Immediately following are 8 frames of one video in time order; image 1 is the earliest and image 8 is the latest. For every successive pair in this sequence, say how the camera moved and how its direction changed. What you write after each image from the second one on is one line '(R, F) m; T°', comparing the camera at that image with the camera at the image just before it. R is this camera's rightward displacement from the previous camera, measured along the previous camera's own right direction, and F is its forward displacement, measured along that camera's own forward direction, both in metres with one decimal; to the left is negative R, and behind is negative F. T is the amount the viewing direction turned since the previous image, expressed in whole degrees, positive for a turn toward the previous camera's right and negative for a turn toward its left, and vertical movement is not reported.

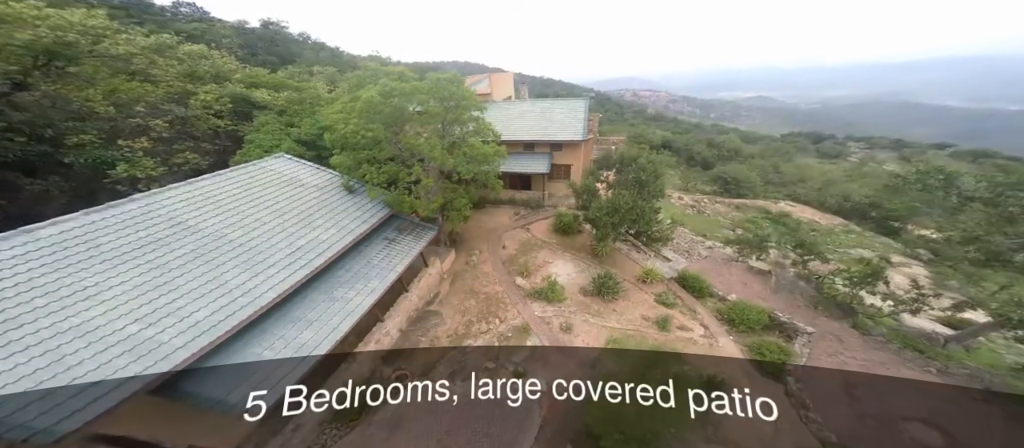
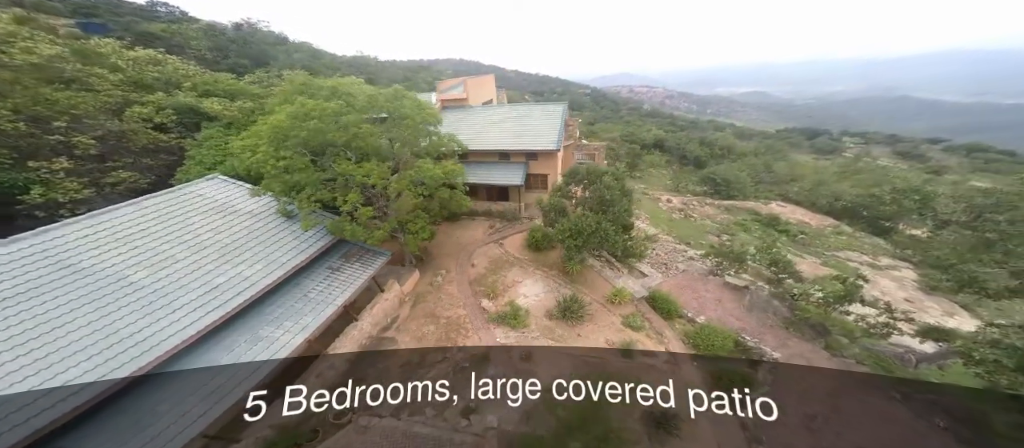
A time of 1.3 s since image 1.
(+1.5, +0.7) m; 0°
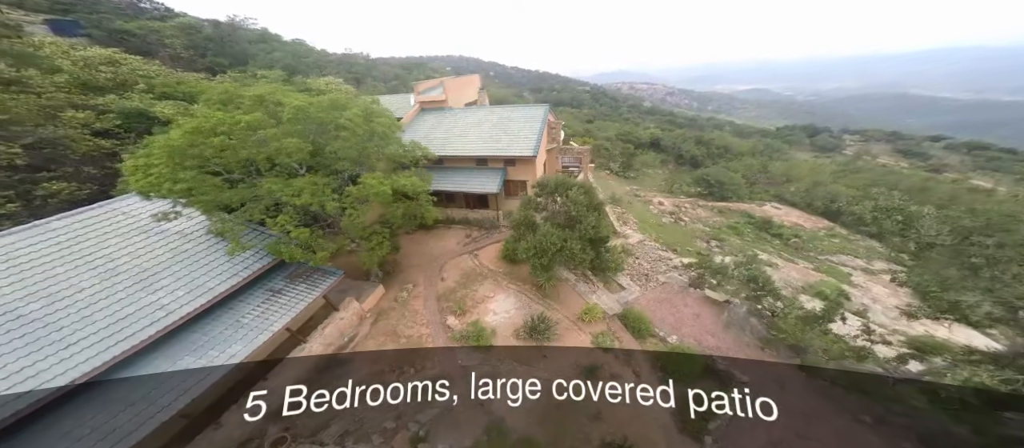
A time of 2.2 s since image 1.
(+1.4, +0.7) m; 0°
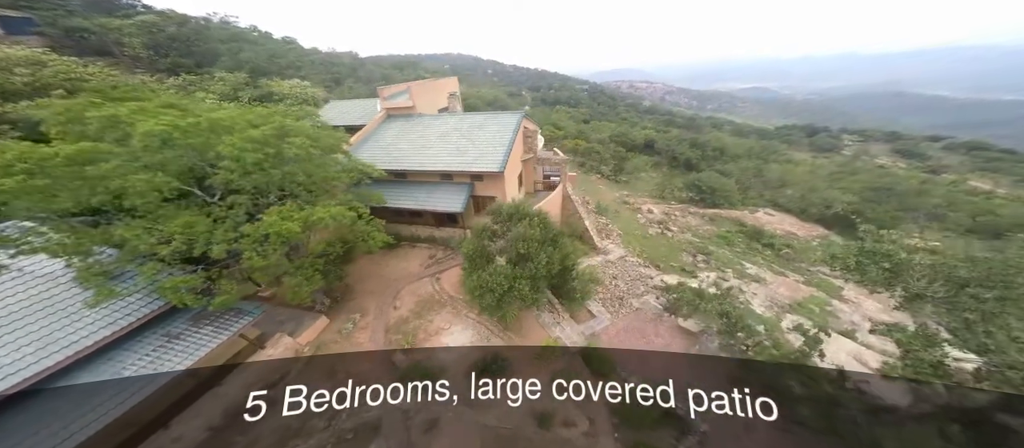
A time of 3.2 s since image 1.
(+1.8, +1.2) m; 0°
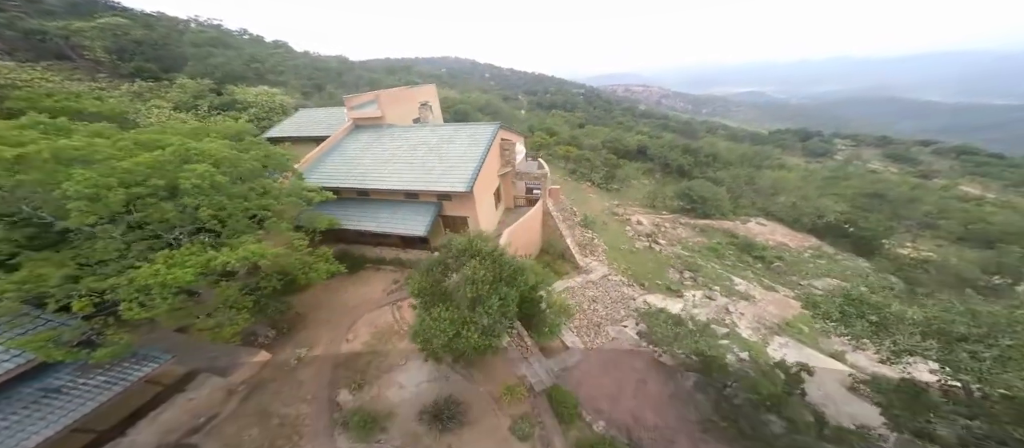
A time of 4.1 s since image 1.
(+1.4, +1.0) m; +1°
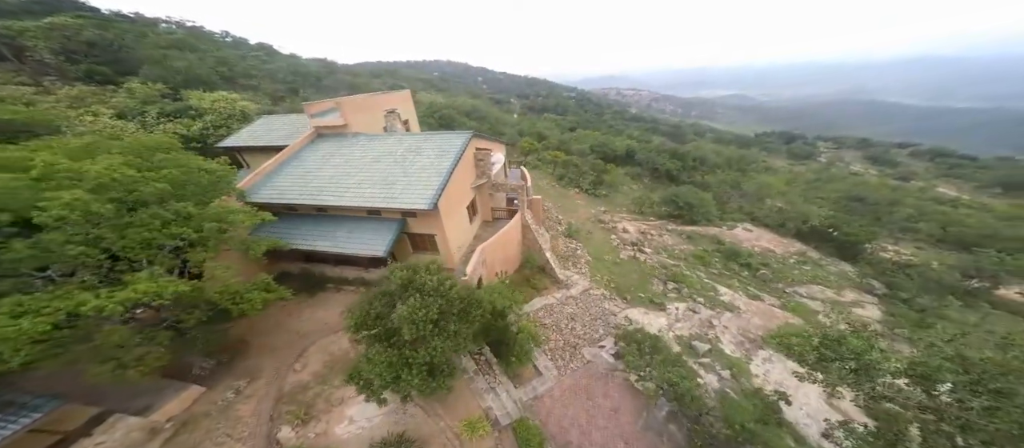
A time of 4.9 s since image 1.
(+1.1, +1.0) m; +1°
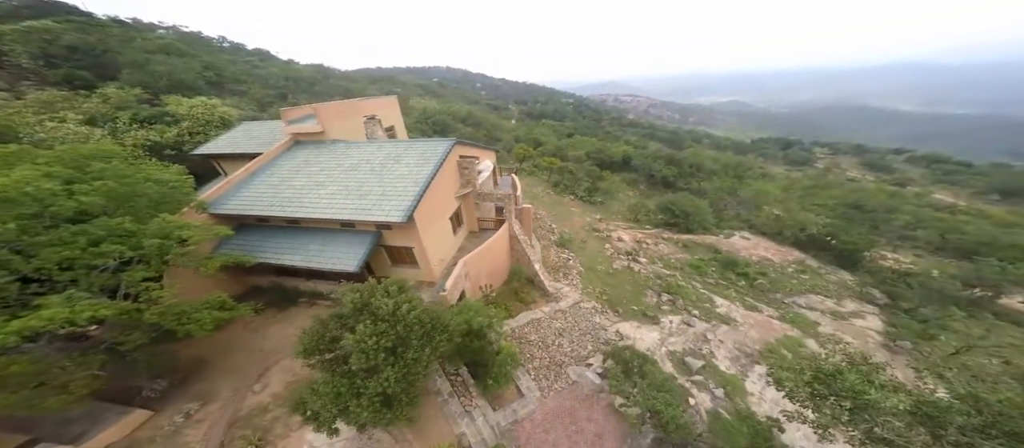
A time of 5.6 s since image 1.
(+0.8, +0.7) m; 0°
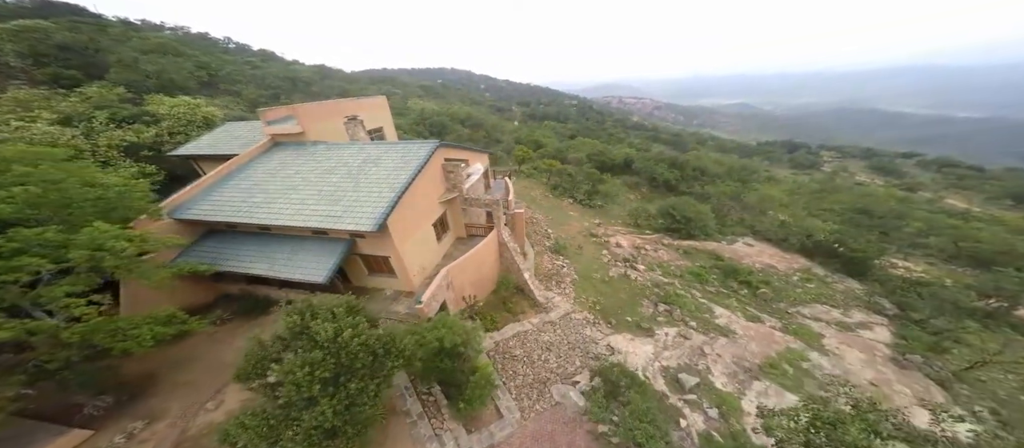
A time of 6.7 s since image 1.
(+1.0, +0.8) m; -1°
